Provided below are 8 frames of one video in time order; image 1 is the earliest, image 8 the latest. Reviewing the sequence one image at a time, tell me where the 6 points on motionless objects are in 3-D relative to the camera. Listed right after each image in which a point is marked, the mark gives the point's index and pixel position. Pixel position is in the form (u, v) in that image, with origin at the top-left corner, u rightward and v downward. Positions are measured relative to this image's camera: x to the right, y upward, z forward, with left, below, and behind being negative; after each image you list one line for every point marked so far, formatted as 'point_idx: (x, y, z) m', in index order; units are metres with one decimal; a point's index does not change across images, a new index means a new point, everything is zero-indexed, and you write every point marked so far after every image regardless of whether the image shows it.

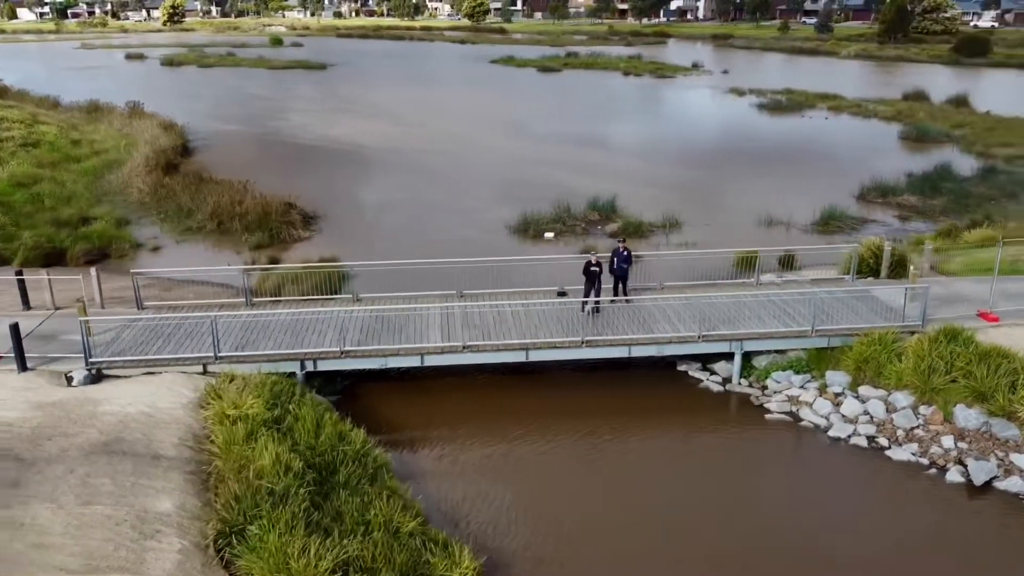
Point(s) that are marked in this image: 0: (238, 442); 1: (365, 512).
0: (-3.8, -2.1, +11.3) m
1: (-1.9, -2.8, +10.0) m
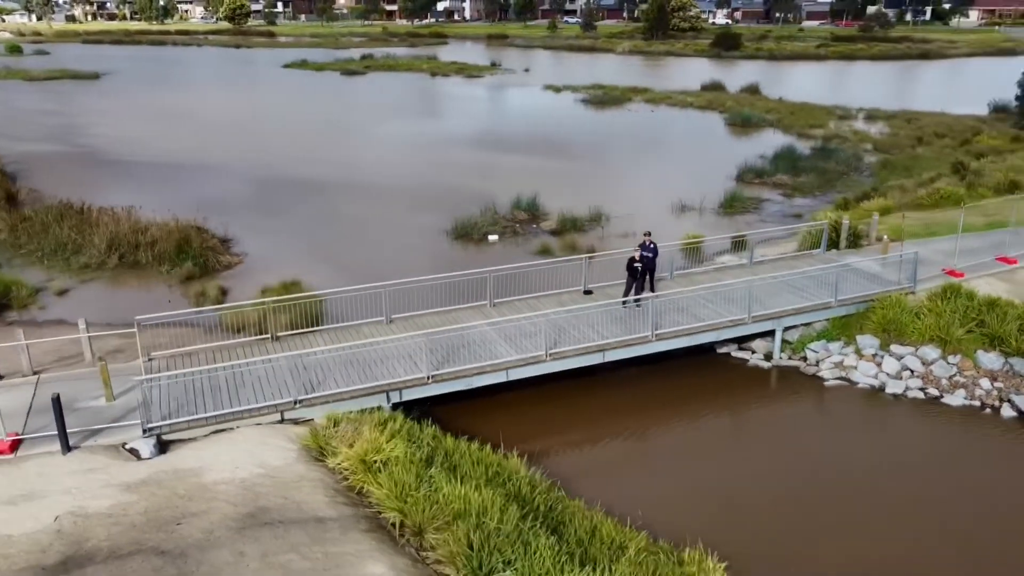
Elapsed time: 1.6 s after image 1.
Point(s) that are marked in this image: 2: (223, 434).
0: (-1.3, -2.5, +10.3) m
1: (+1.0, -2.9, +9.5) m
2: (-4.2, -2.1, +11.8) m
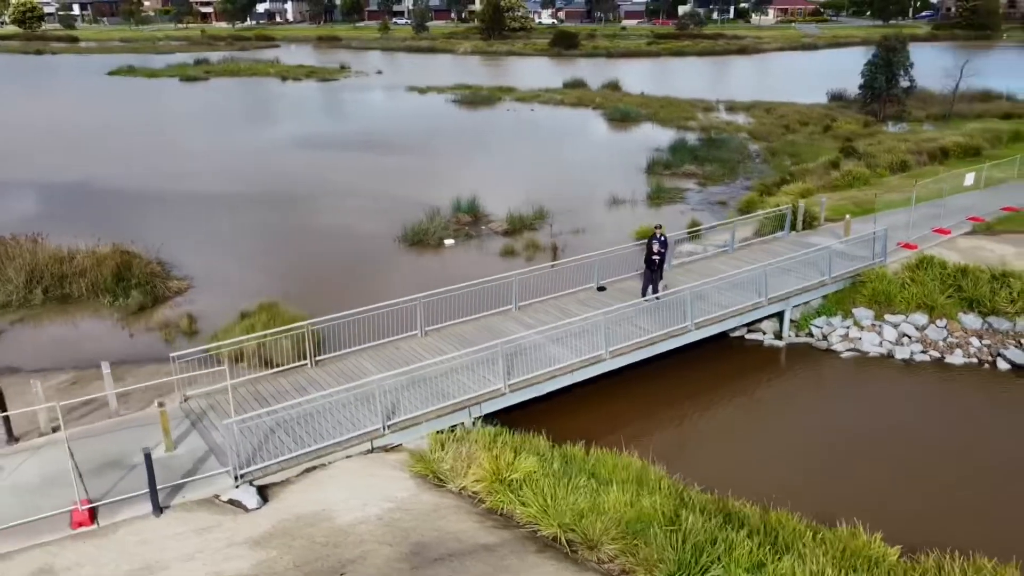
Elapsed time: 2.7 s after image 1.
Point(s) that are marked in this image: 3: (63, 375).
0: (+0.7, -2.6, +9.9) m
1: (+3.0, -2.8, +9.7) m
2: (-2.5, -2.5, +10.8) m
3: (-8.3, -1.6, +14.9) m
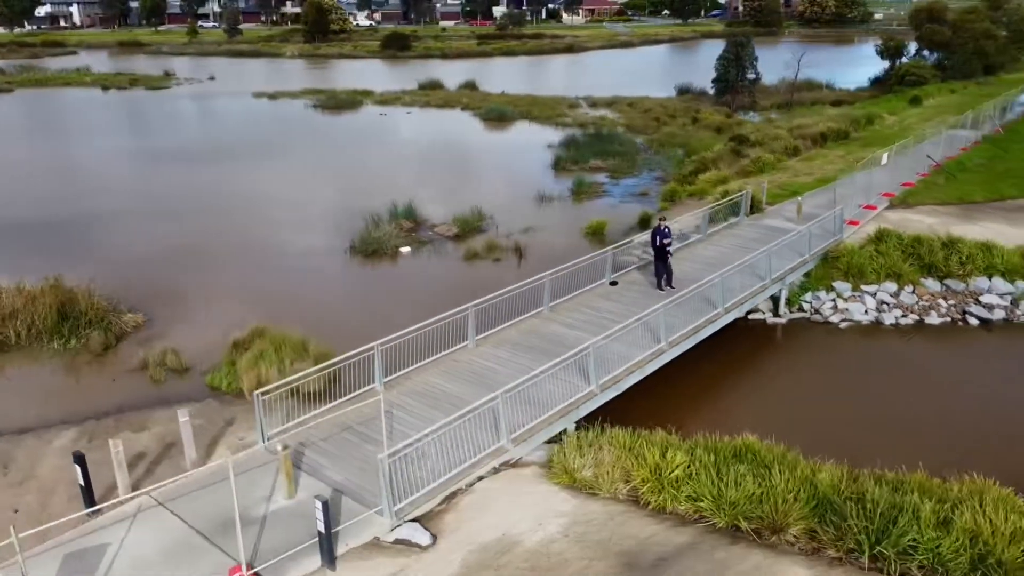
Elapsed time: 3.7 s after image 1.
0: (+2.8, -2.5, +10.0) m
1: (+5.1, -2.5, +10.3) m
2: (-0.5, -2.6, +10.2) m
3: (-7.2, -2.3, +12.9) m
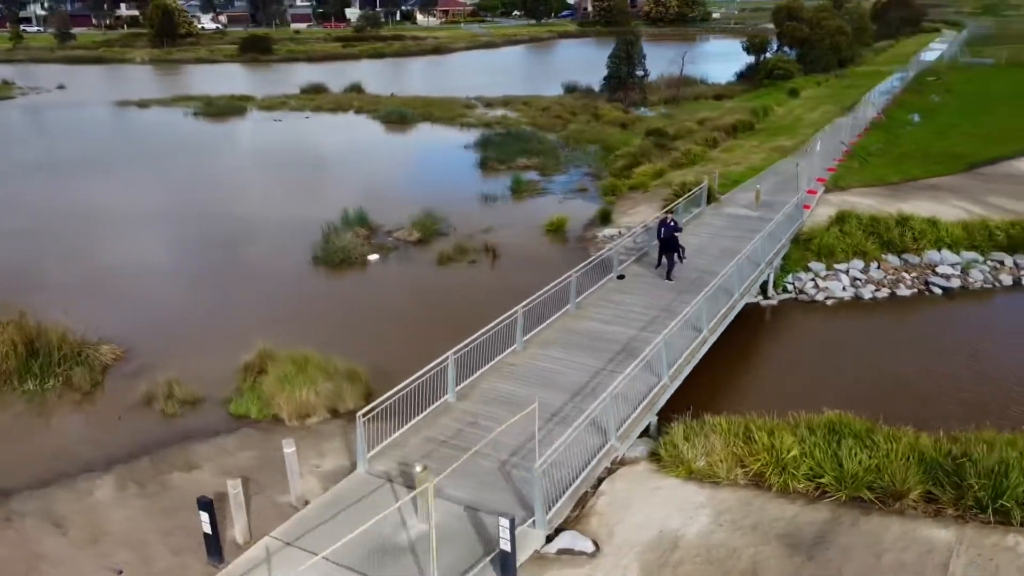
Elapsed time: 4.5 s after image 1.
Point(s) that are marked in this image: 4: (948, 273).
0: (+4.4, -2.2, +10.4) m
1: (+6.6, -2.1, +11.2) m
2: (+1.1, -2.6, +10.0) m
3: (-5.9, -2.8, +11.5) m
4: (+10.6, +0.3, +19.5) m
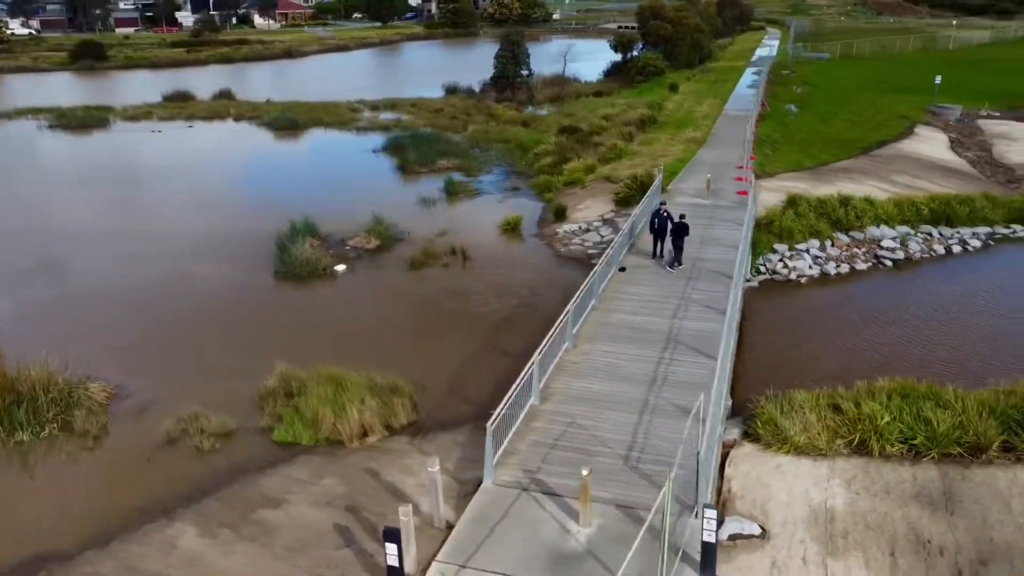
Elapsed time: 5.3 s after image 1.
0: (+5.9, -1.9, +11.2) m
1: (+7.9, -1.6, +12.4) m
2: (+2.8, -2.4, +10.2) m
3: (-4.4, -3.1, +10.3) m
4: (+10.0, +1.1, +21.3) m
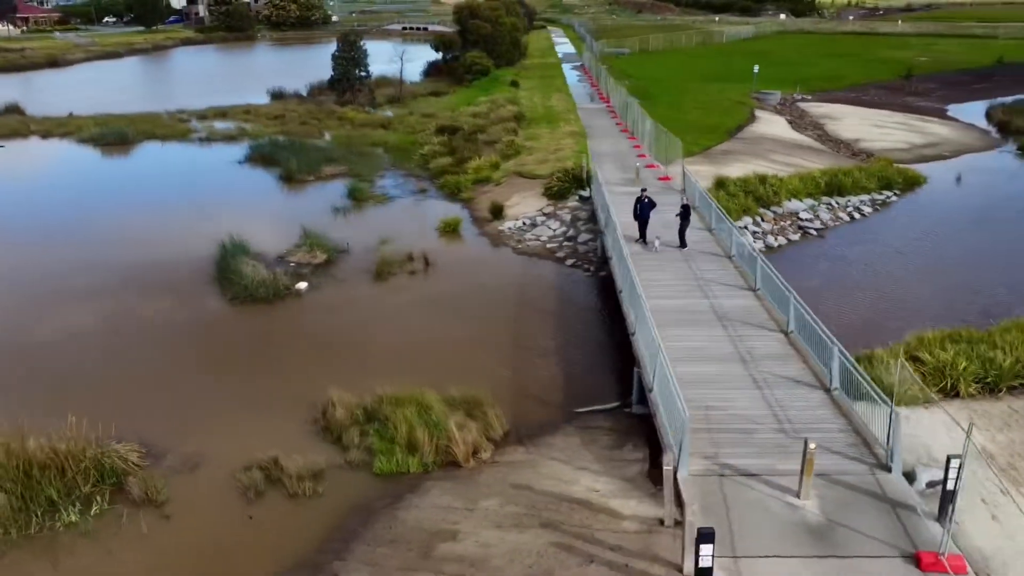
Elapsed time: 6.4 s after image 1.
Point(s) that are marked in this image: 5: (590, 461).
0: (+7.6, -1.1, +12.7) m
1: (+9.3, -0.7, +14.4) m
2: (+5.0, -2.0, +10.9) m
3: (-1.8, -3.4, +9.1) m
4: (+8.7, +2.0, +23.5) m
5: (+1.1, -2.5, +11.5) m
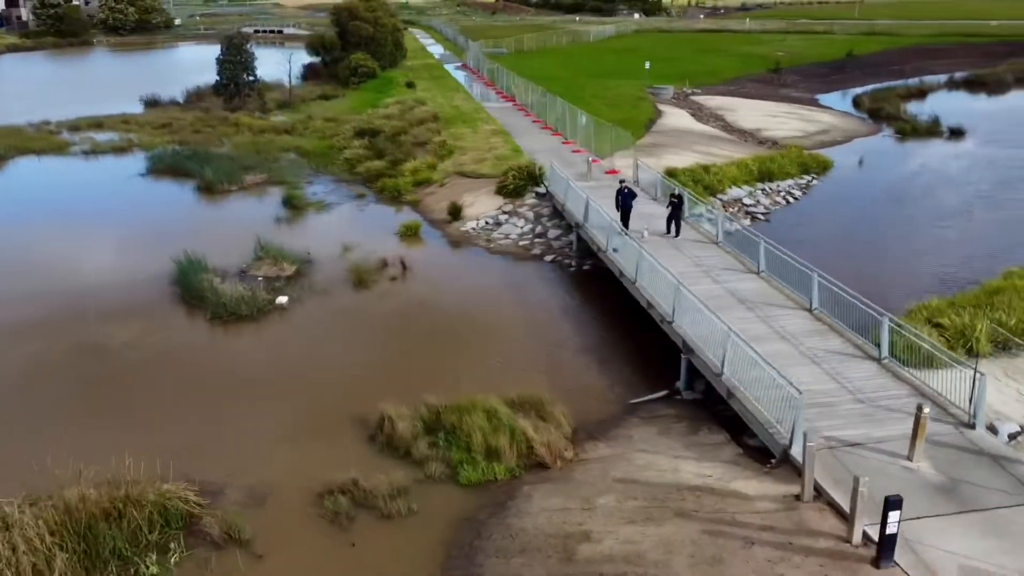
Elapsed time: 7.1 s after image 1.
0: (+8.4, -0.6, +13.9) m
1: (+9.7, 0.0, +15.9) m
2: (+6.3, -1.6, +11.7) m
3: (0.0, -3.4, +8.8) m
4: (+7.4, +2.6, +24.7) m
5: (+2.4, -2.3, +11.6) m
